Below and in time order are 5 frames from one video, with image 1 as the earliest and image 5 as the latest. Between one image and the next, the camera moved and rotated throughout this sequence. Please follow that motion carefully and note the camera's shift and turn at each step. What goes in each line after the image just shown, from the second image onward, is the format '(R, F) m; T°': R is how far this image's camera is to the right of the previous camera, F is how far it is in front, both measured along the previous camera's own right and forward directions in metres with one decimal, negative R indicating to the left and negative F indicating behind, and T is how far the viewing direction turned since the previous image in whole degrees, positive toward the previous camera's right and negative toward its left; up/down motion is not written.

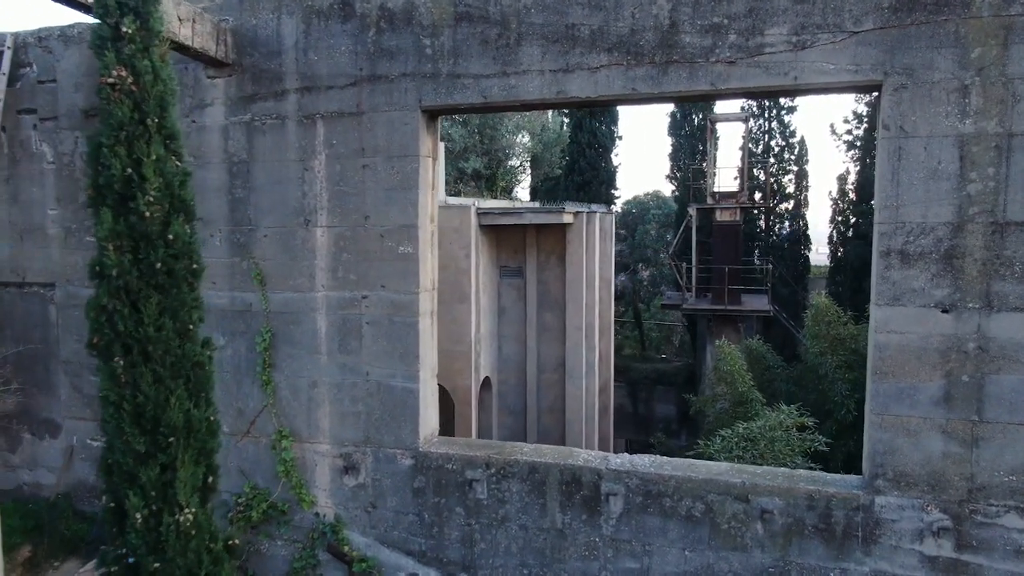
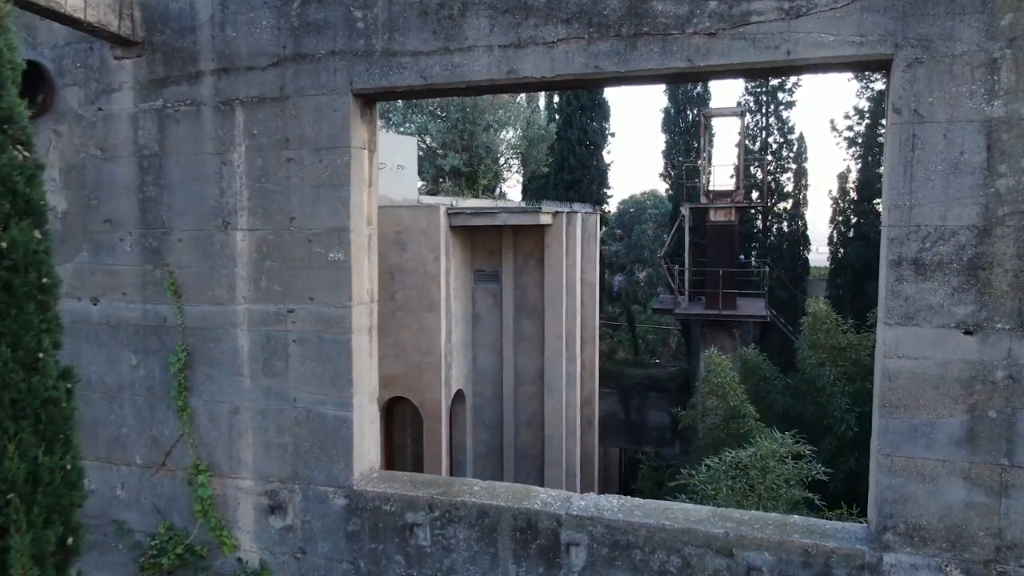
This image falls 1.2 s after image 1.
(+0.2, +0.6) m; 0°
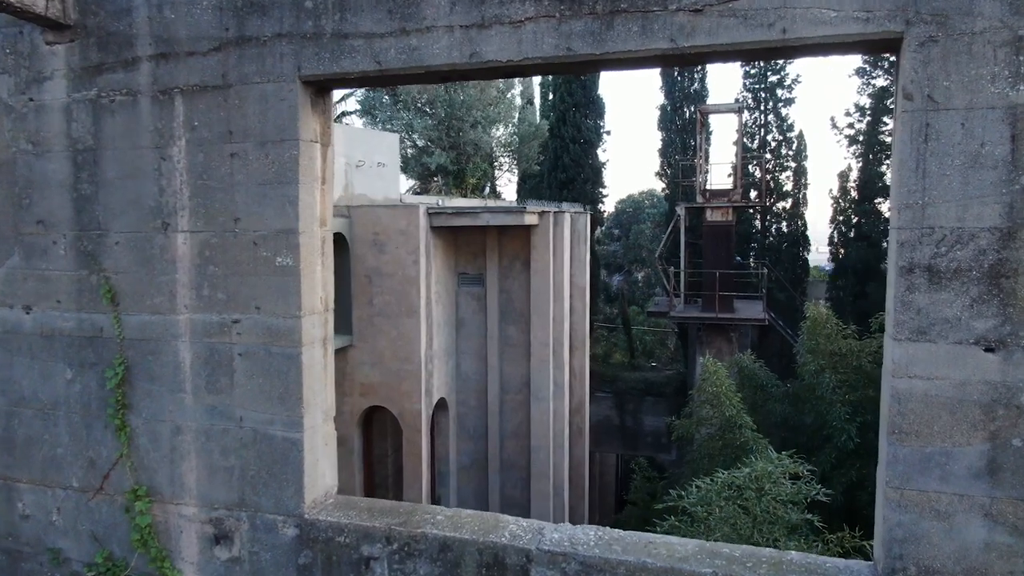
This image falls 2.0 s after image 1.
(+0.1, +0.4) m; 0°
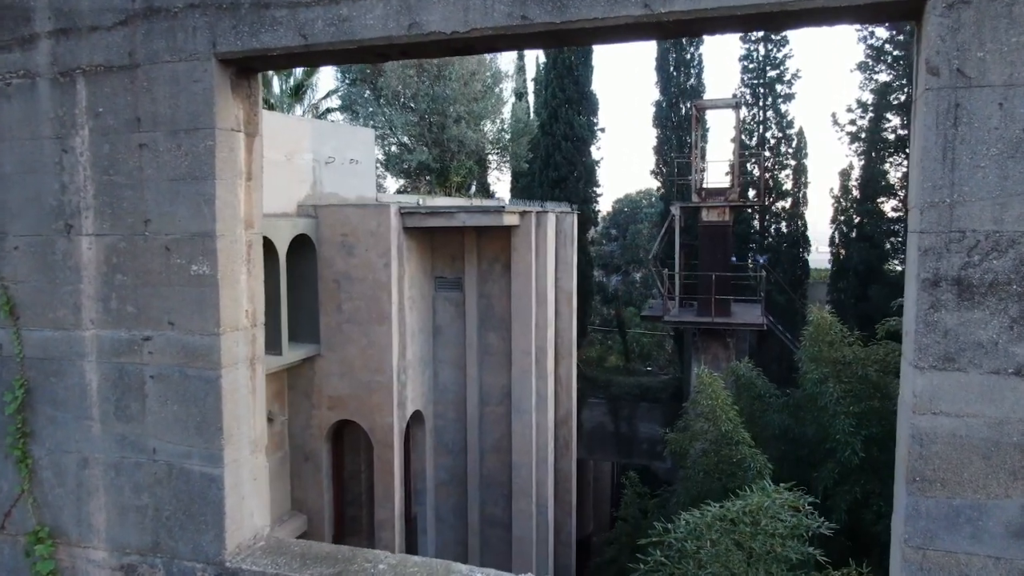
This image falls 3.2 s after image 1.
(+0.1, +0.5) m; 0°
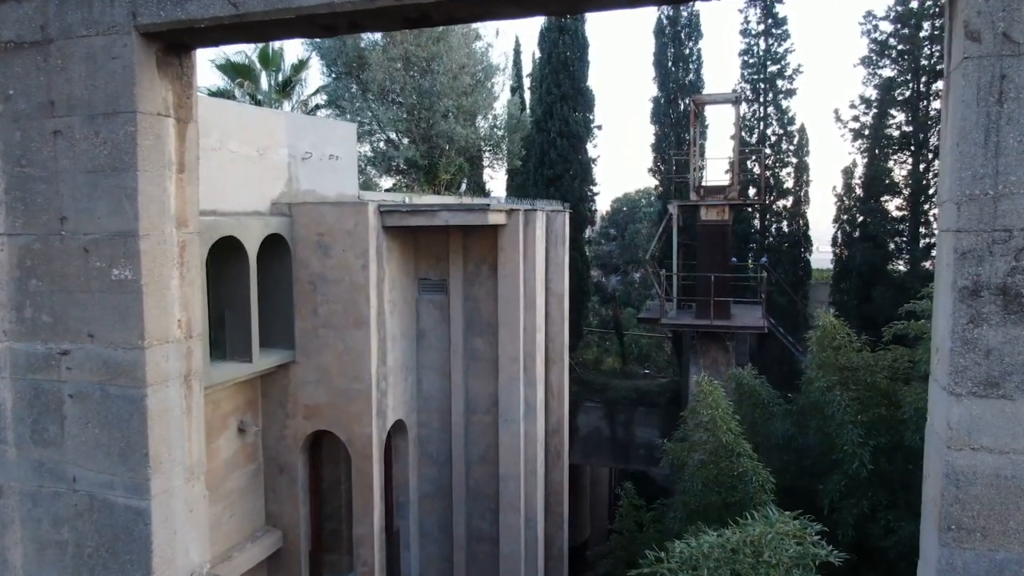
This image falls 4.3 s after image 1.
(+0.1, +0.4) m; 0°
